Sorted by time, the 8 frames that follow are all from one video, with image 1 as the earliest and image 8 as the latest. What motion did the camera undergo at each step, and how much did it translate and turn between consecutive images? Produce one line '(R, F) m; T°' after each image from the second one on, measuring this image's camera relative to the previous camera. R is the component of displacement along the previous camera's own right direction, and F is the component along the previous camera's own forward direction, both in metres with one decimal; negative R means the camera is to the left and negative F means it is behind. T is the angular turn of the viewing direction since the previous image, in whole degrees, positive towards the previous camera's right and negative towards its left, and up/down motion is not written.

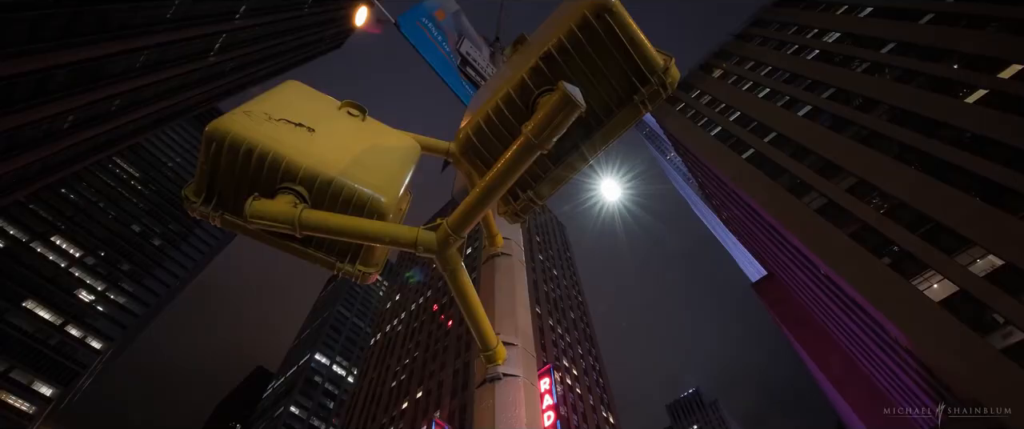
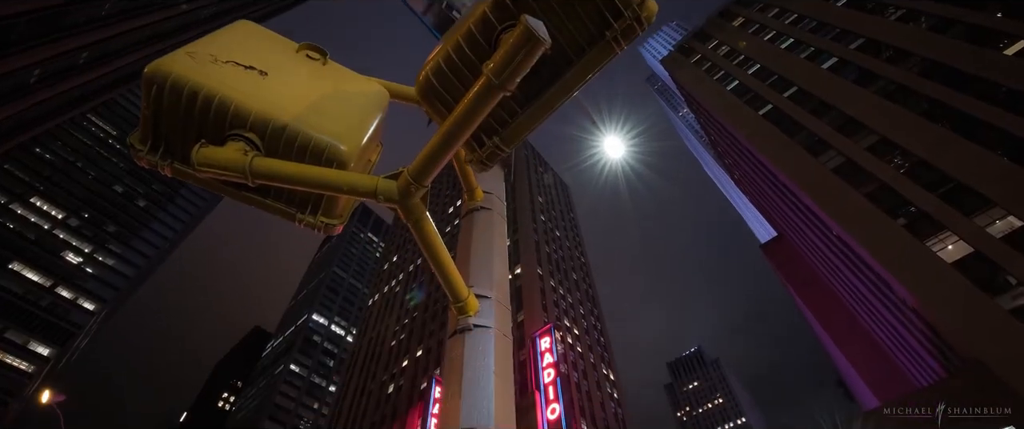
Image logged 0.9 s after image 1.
(+0.5, +0.7) m; -1°
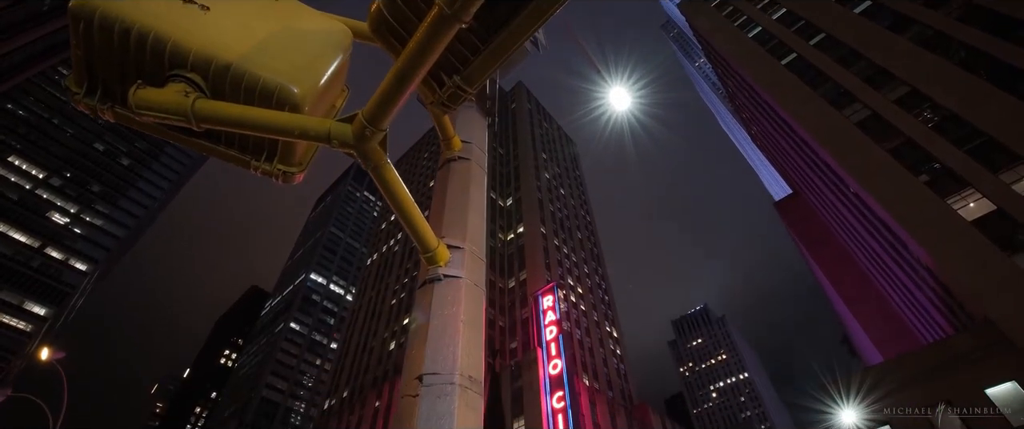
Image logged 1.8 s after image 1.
(+0.5, +0.6) m; -1°
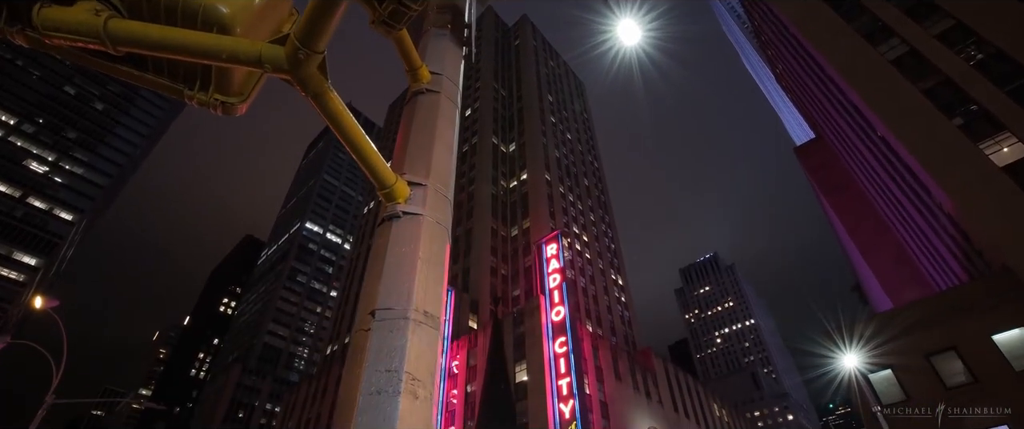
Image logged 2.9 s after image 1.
(+0.5, +0.7) m; -2°
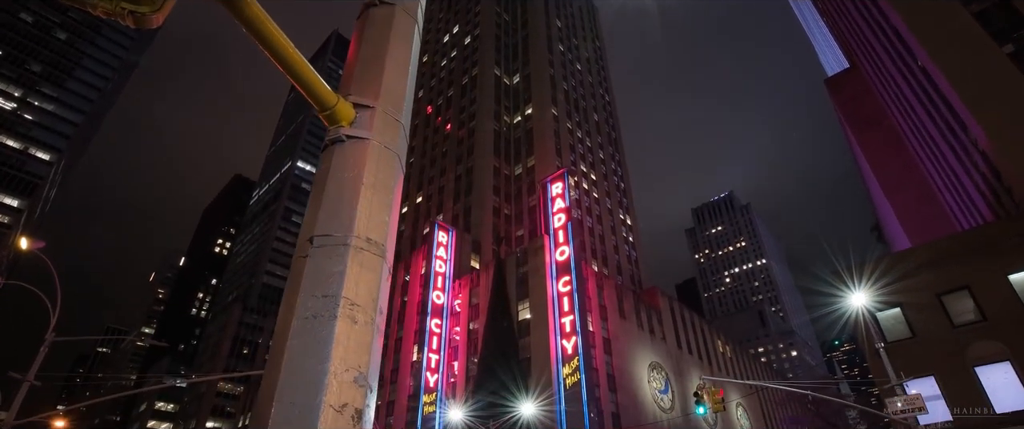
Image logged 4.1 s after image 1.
(+0.5, +0.8) m; -2°
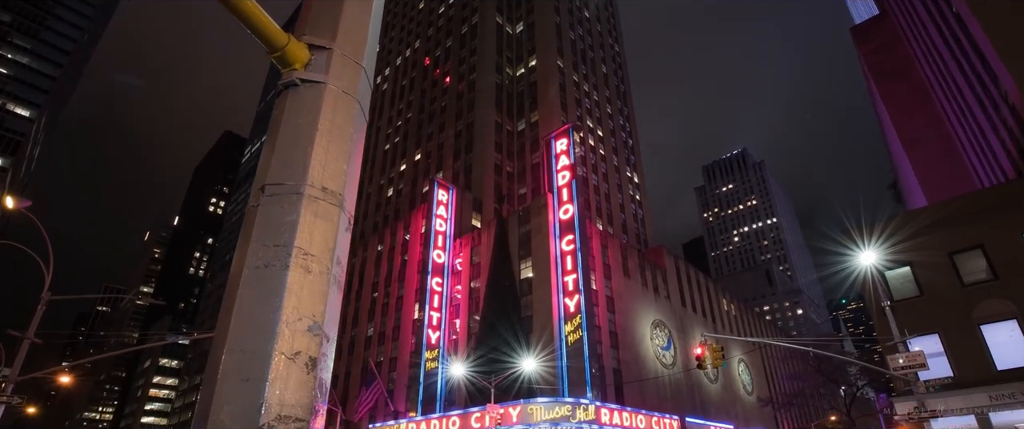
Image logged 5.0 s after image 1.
(+0.3, +0.5) m; -1°
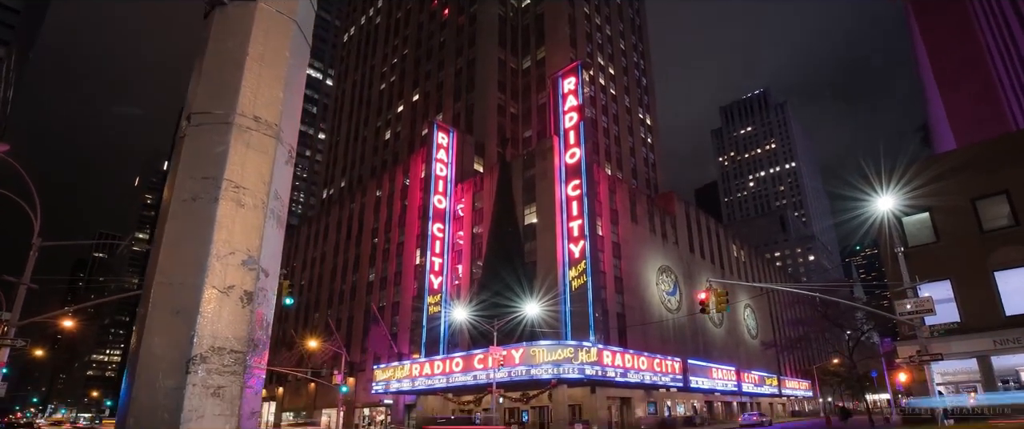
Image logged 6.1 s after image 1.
(+0.3, +0.6) m; -2°
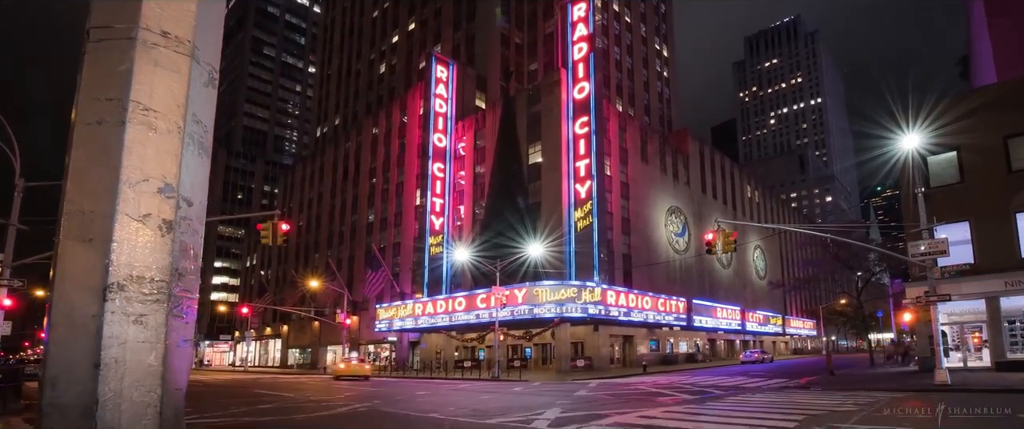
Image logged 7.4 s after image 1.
(+0.3, +0.5) m; -2°
